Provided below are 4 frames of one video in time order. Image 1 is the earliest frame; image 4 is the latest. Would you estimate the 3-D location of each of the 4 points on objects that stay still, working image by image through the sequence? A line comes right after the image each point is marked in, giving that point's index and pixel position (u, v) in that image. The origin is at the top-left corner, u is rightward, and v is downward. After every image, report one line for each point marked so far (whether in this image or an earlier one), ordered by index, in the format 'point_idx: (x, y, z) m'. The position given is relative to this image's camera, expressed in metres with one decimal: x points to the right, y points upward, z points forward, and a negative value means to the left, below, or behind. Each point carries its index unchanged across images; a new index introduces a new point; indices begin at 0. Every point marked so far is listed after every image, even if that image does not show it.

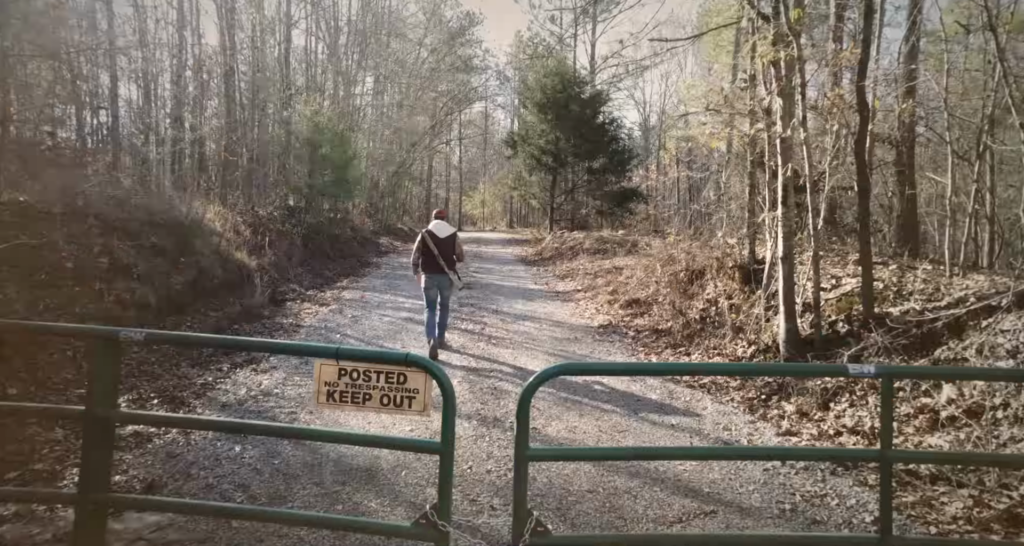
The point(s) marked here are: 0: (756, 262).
0: (+3.5, +0.2, +8.7) m
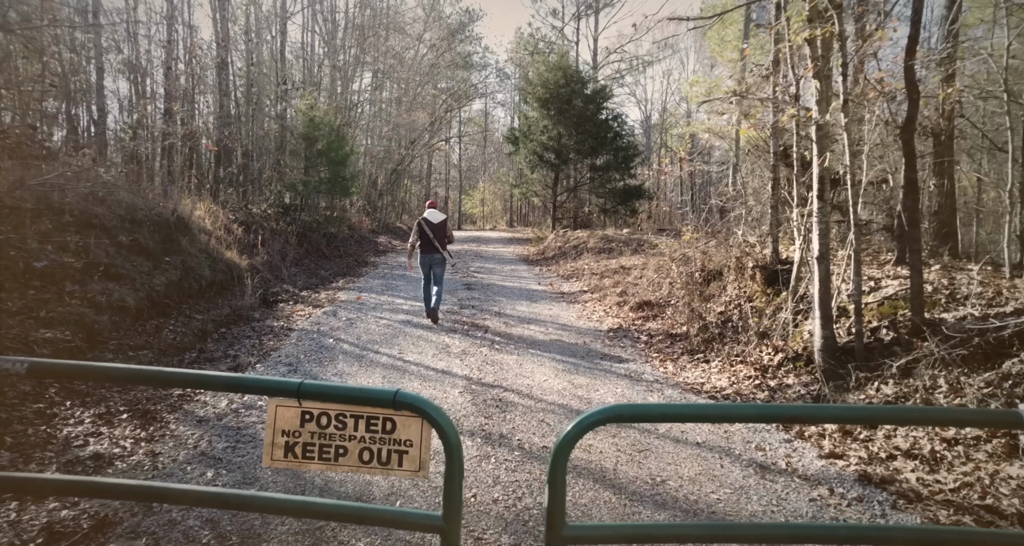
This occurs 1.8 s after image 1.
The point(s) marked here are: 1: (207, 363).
0: (+3.5, +0.1, +8.2) m
1: (-3.7, -1.1, +7.5) m
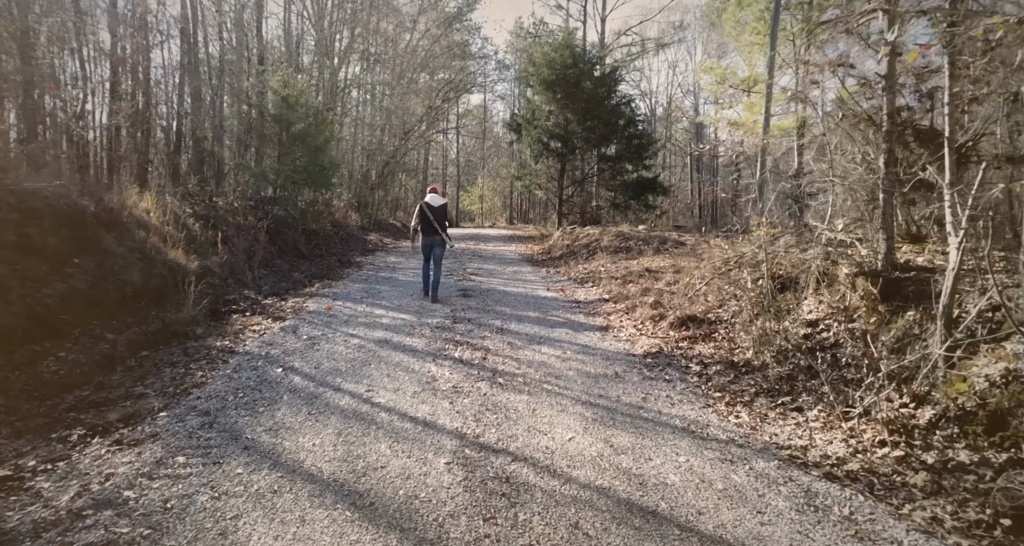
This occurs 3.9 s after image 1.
0: (+3.6, +0.1, +6.0) m
1: (-3.6, -1.2, +5.3) m
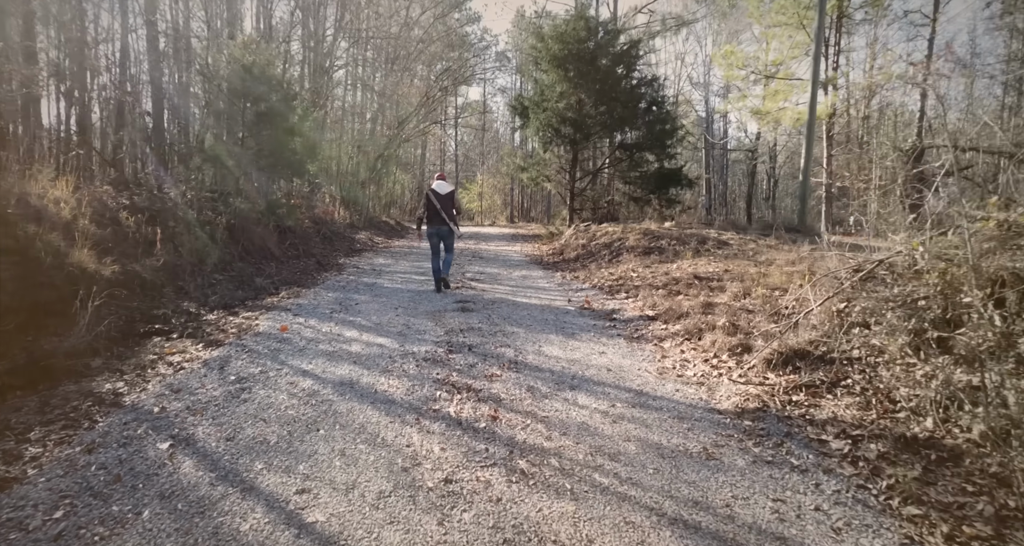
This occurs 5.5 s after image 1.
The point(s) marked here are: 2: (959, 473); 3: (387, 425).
0: (+3.8, -0.1, +3.5) m
1: (-3.4, -1.3, +2.8) m
2: (+2.5, -1.1, +3.4) m
3: (-0.9, -1.1, +4.6) m
